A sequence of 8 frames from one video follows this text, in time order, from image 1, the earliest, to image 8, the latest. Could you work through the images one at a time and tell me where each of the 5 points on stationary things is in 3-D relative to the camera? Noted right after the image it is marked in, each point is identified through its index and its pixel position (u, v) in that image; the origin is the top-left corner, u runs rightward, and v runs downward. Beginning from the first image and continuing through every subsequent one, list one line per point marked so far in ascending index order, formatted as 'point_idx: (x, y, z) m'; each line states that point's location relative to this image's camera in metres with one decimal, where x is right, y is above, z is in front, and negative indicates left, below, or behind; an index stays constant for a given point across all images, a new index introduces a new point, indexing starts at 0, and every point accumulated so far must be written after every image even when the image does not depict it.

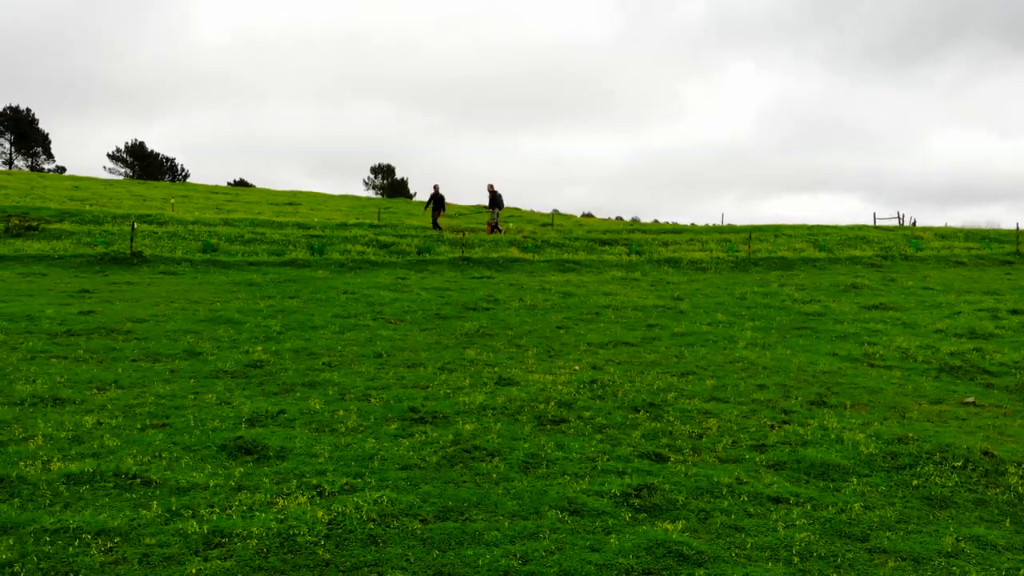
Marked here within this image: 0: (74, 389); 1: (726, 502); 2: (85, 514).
0: (-4.8, -1.1, +14.2) m
1: (+1.7, -1.7, +10.4) m
2: (-3.1, -1.6, +9.3) m
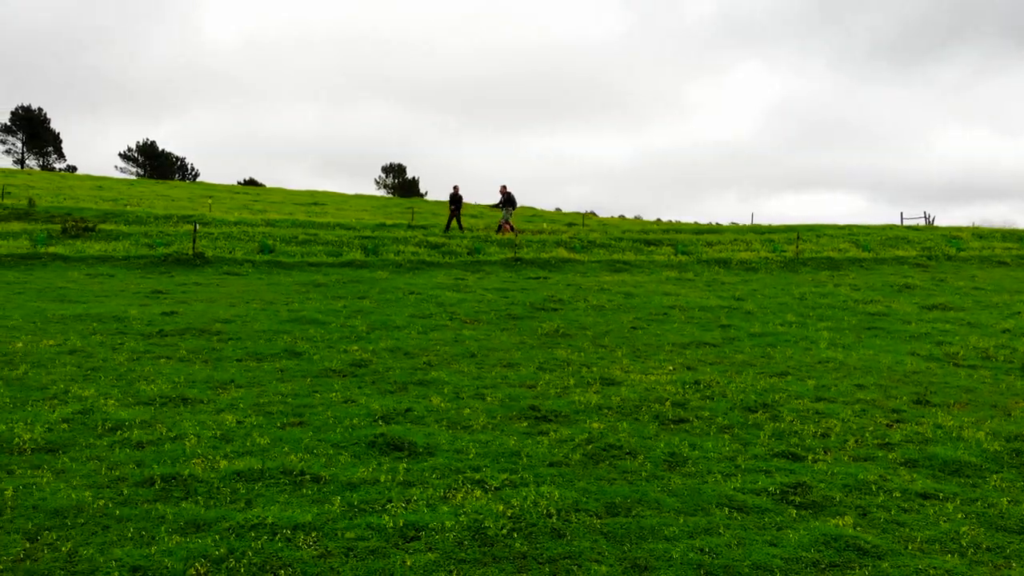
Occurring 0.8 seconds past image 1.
0: (-3.5, -1.1, +14.5) m
1: (+3.0, -1.7, +10.6) m
2: (-1.8, -1.7, +9.6) m
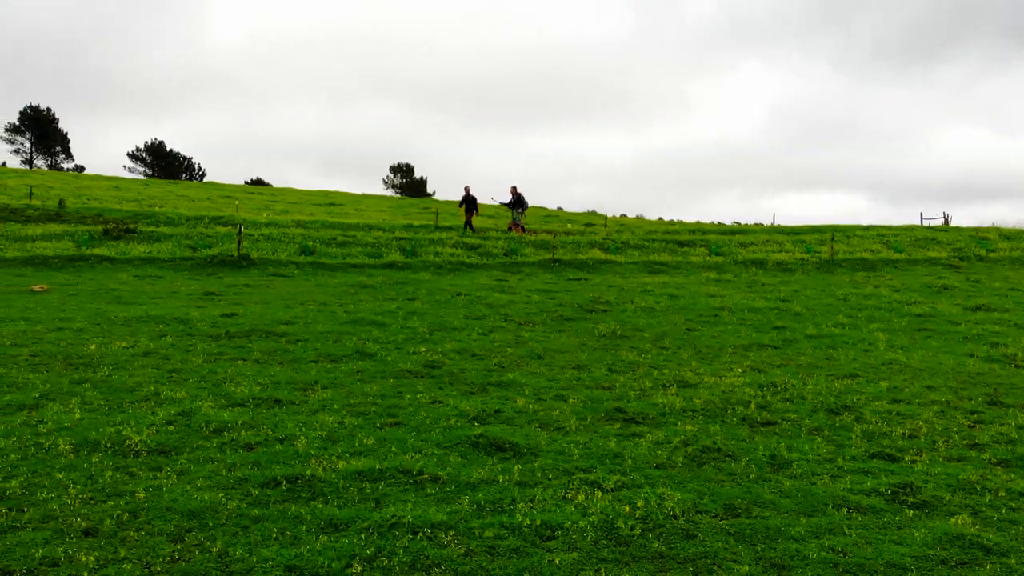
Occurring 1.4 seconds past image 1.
0: (-2.6, -1.2, +14.6) m
1: (+4.0, -1.8, +10.8) m
2: (-0.8, -1.7, +9.7) m
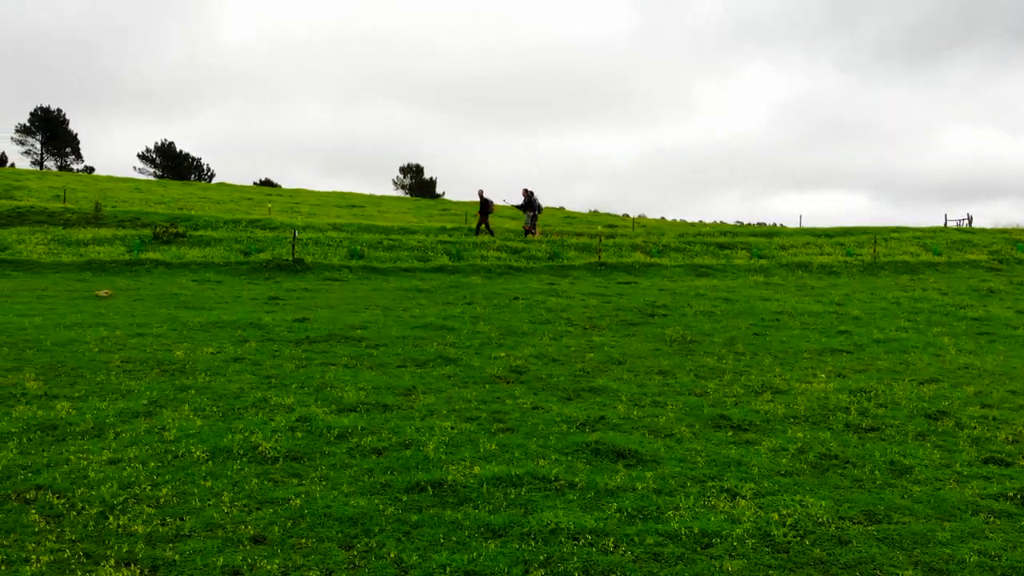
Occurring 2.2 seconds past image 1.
0: (-1.4, -1.3, +14.8) m
1: (+5.2, -1.8, +11.0) m
2: (+0.4, -1.8, +9.9) m
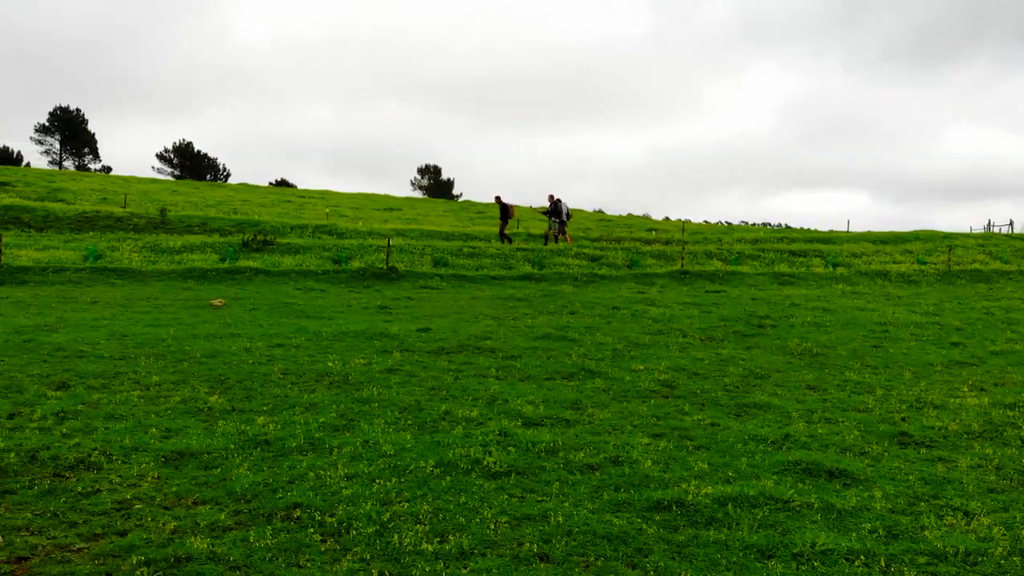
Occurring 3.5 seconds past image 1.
0: (+0.6, -1.5, +15.1) m
1: (+7.2, -2.1, +11.4) m
2: (+2.5, -2.0, +10.3) m
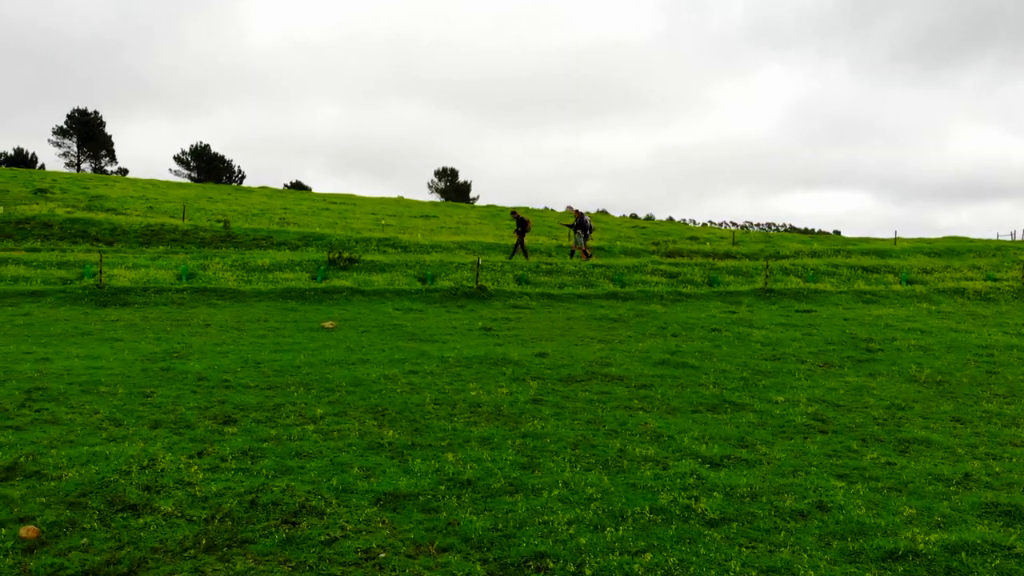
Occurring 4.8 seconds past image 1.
0: (+2.7, -1.9, +15.3) m
1: (+9.3, -2.6, +11.7) m
2: (+4.6, -2.5, +10.5) m
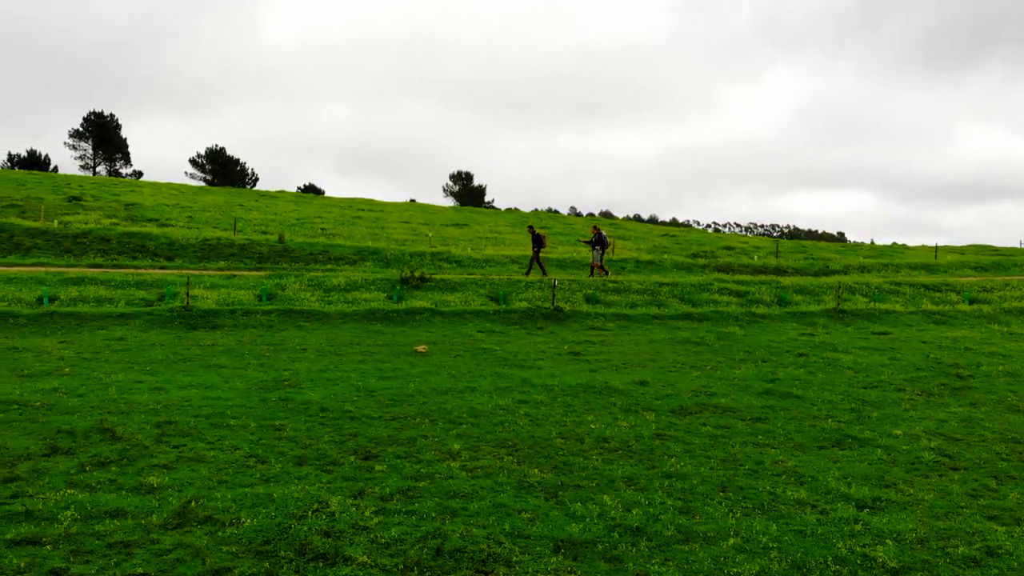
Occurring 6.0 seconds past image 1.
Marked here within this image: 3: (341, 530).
0: (+4.4, -2.4, +15.5) m
1: (+11.1, -3.1, +12.0) m
2: (+6.4, -3.0, +10.7) m
3: (-1.8, -2.5, +13.3) m
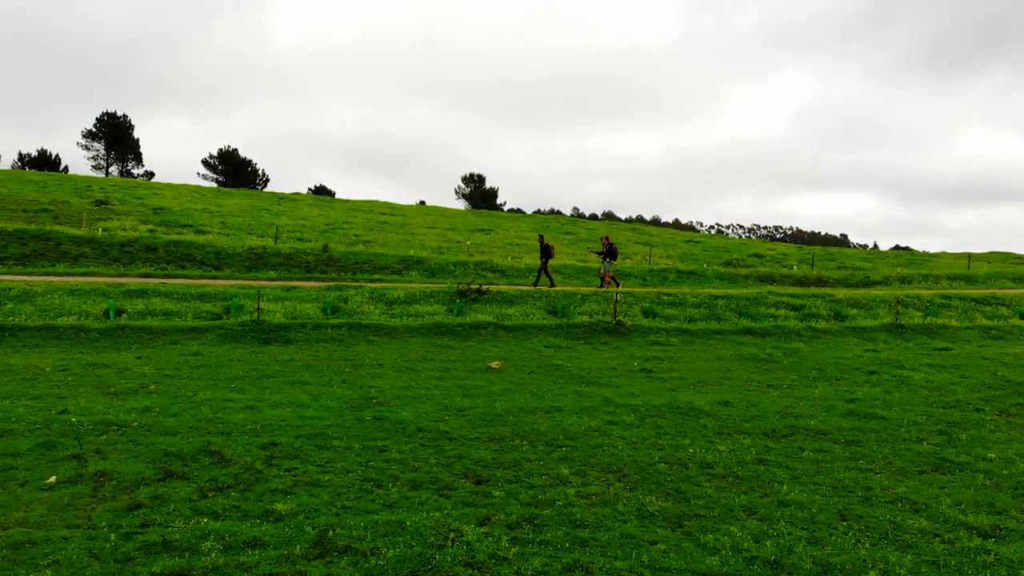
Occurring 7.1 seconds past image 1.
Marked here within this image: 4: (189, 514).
0: (+5.9, -2.8, +15.7) m
1: (+12.6, -3.5, +12.2) m
2: (+7.9, -3.4, +10.9) m
3: (-0.3, -2.8, +13.4) m
4: (-3.7, -2.6, +14.8) m
